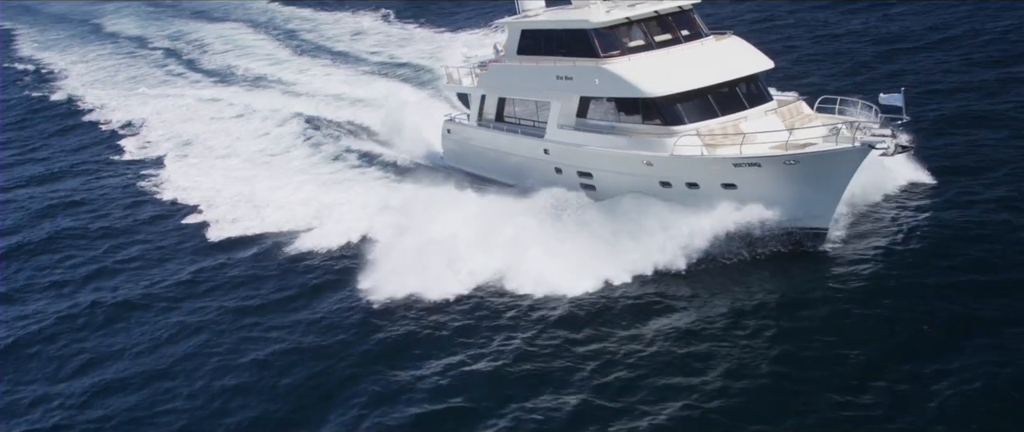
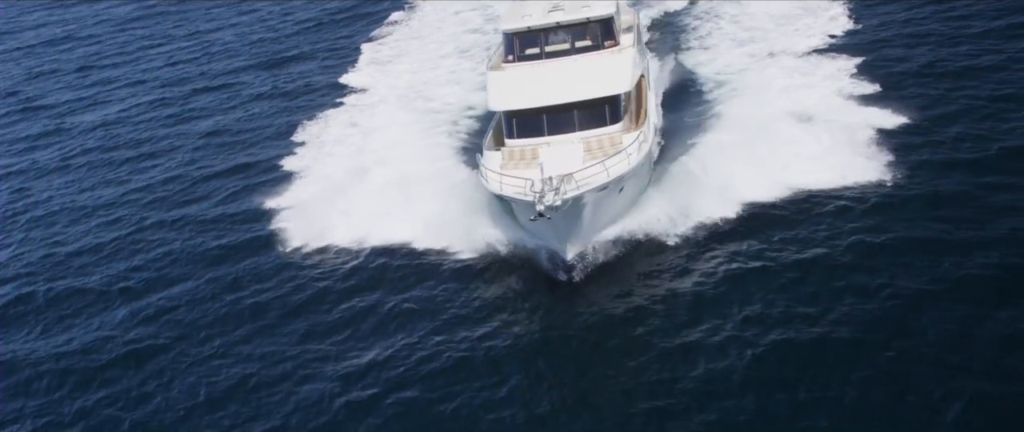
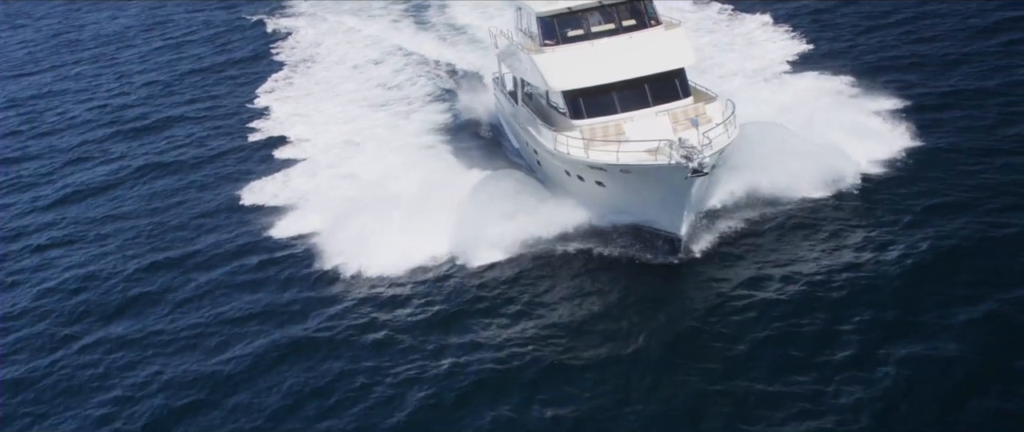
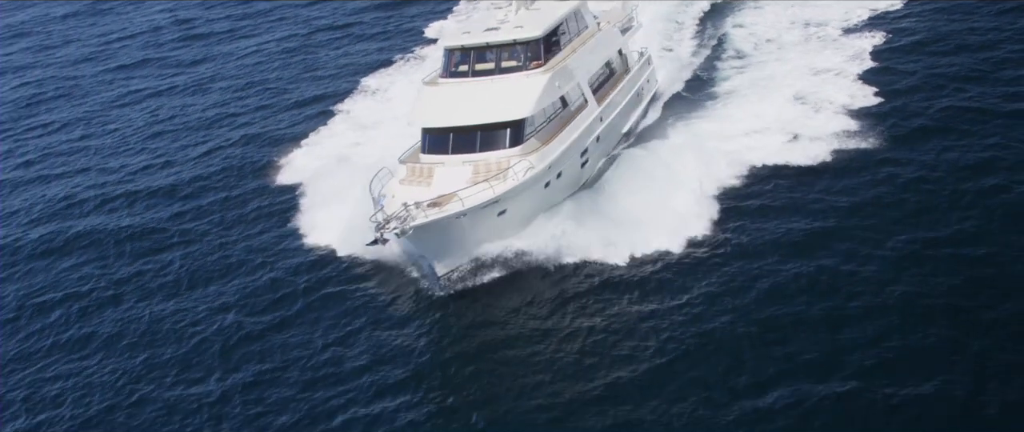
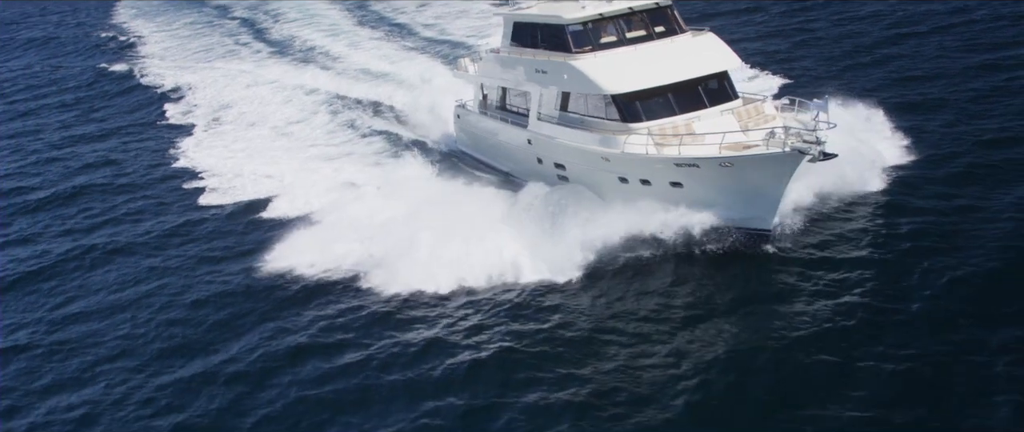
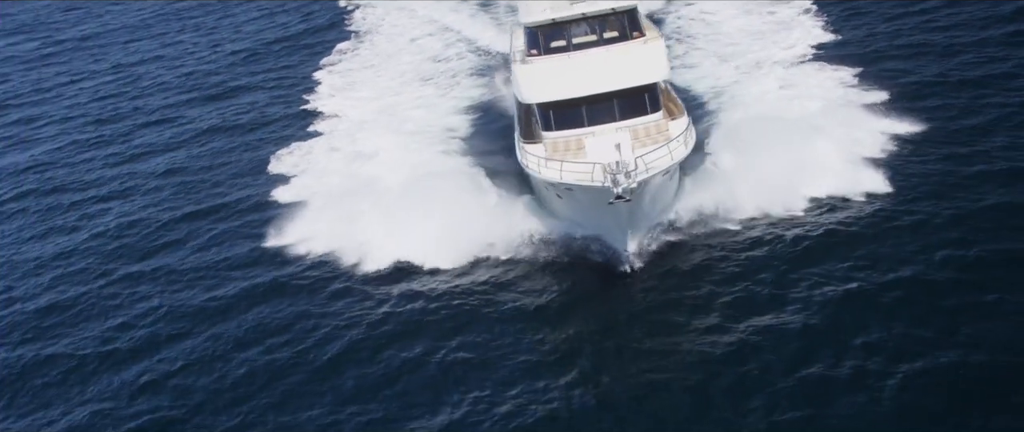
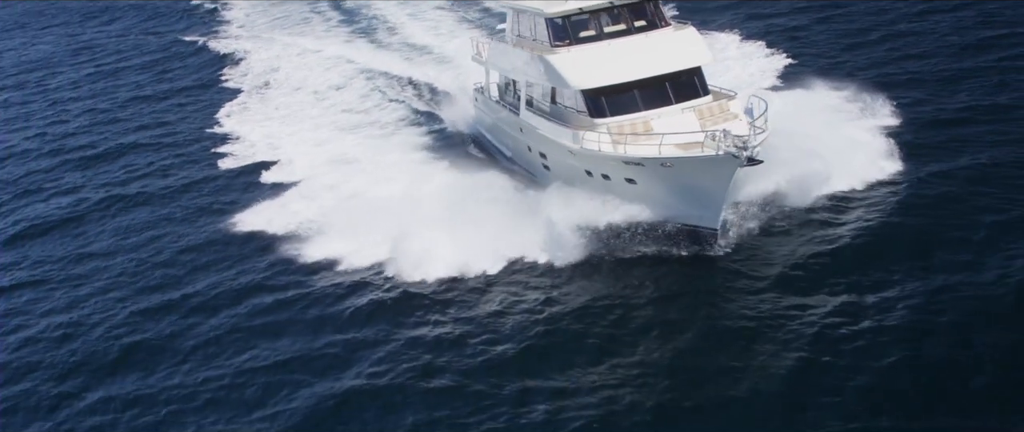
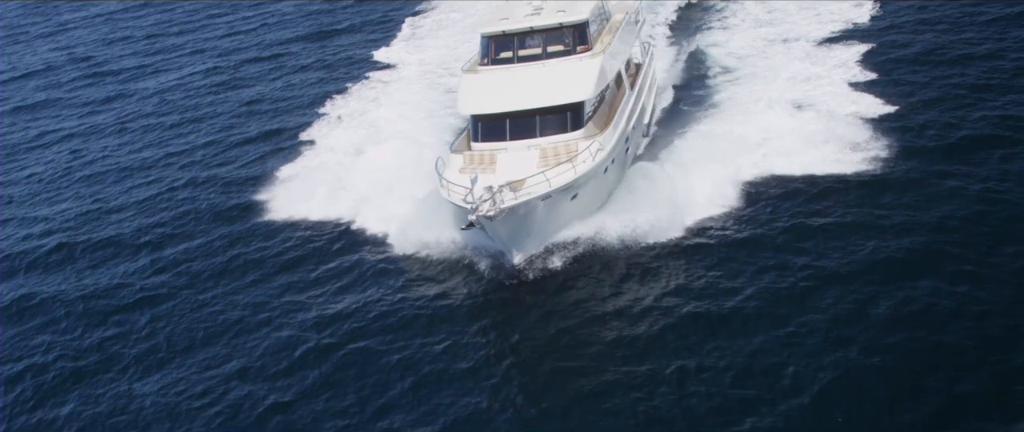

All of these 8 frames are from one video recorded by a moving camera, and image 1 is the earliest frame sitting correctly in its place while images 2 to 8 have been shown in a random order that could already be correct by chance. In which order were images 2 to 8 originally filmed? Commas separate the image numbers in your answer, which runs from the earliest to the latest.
5, 7, 3, 6, 2, 8, 4
